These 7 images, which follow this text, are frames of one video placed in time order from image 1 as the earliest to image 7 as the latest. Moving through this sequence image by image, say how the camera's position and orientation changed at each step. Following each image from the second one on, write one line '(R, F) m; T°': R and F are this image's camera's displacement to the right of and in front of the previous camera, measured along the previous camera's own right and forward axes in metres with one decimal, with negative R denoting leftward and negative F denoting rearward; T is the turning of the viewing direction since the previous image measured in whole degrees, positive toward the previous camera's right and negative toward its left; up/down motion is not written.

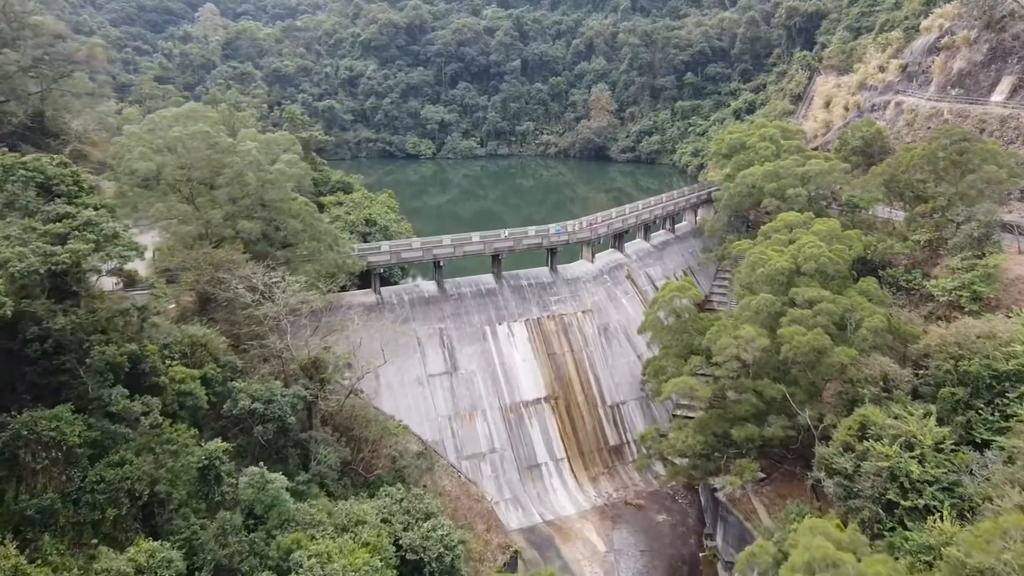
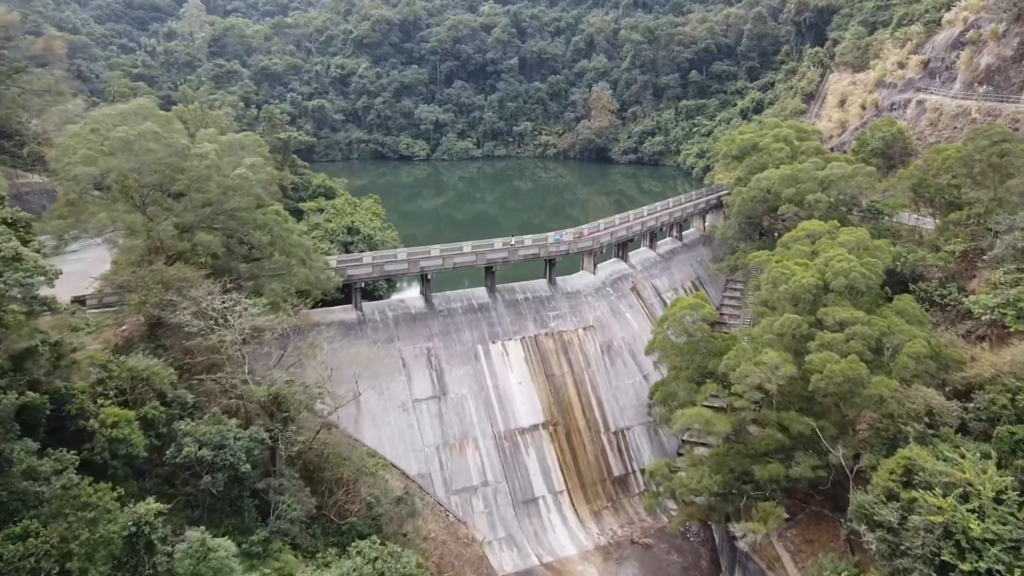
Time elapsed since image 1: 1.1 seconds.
(+0.2, +3.3) m; 0°
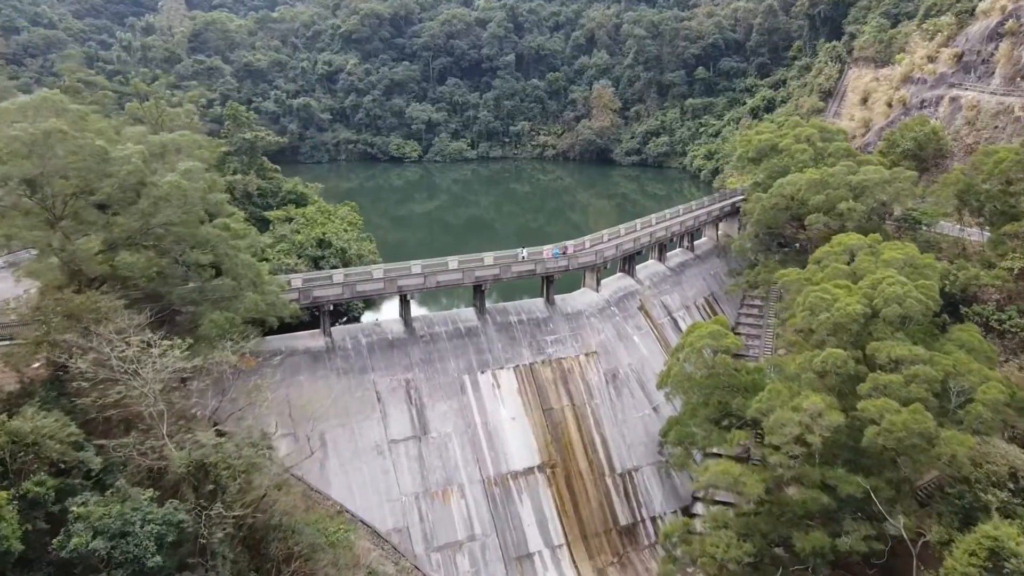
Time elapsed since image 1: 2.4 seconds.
(+0.3, +4.4) m; 0°
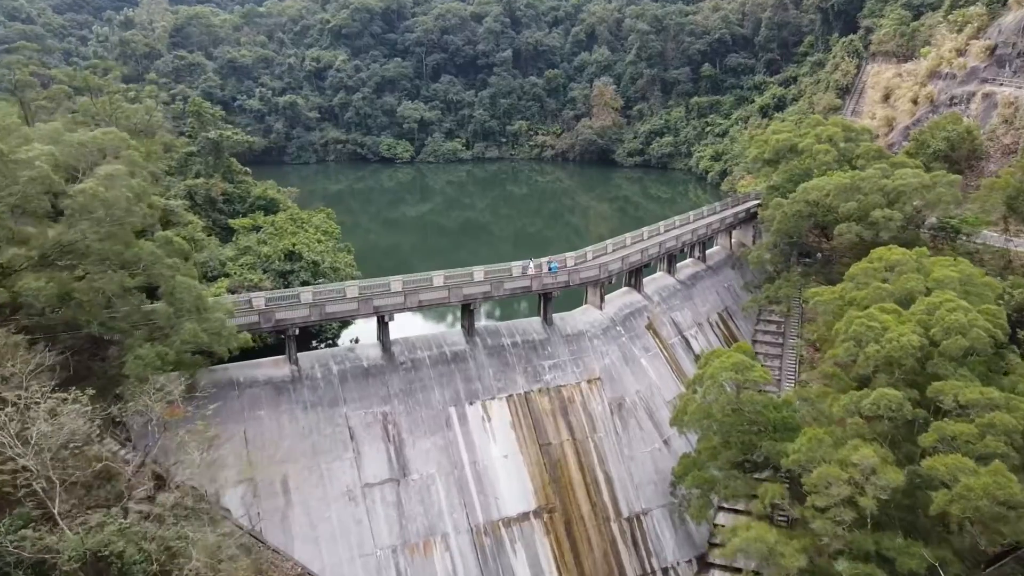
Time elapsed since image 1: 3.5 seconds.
(+0.2, +3.7) m; 0°
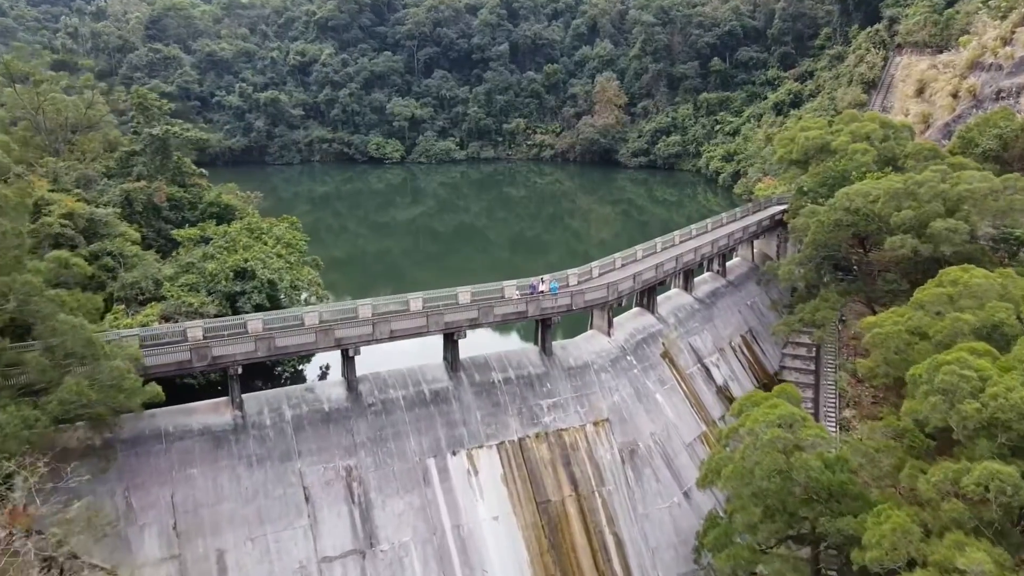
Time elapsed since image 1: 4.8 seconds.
(+0.2, +4.6) m; 0°
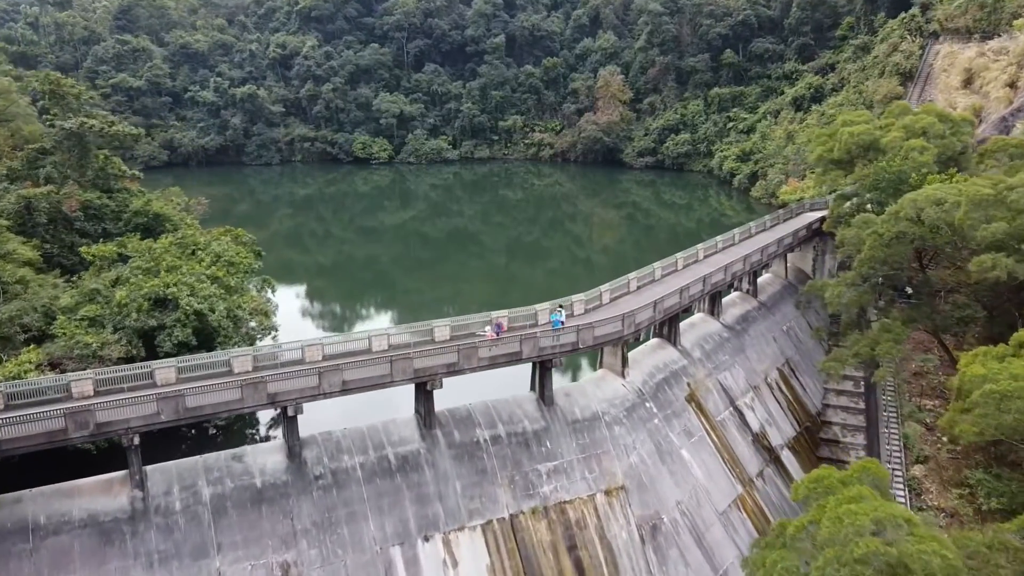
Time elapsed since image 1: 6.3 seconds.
(+0.2, +5.1) m; 0°
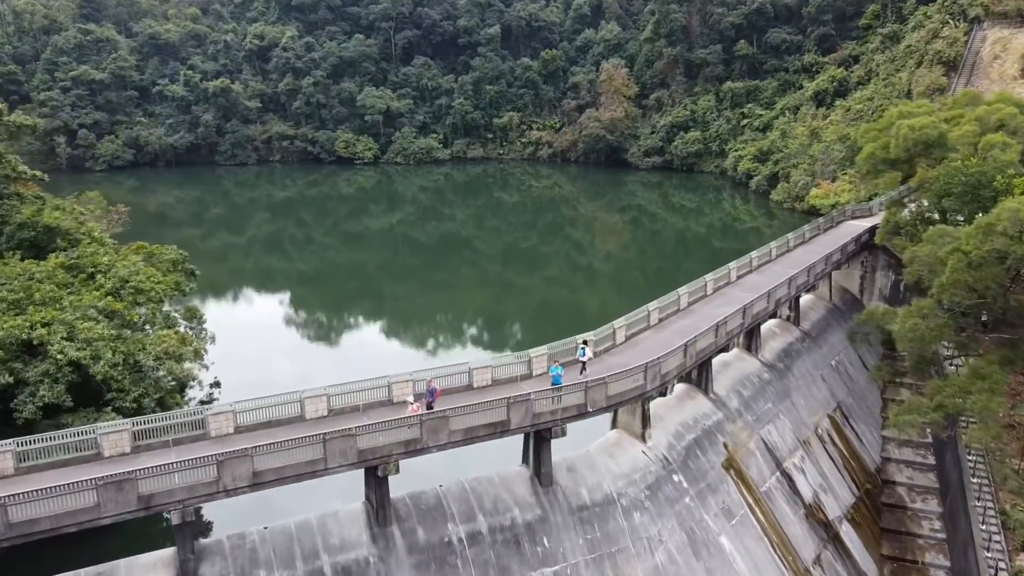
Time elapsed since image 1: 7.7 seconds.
(+0.3, +5.0) m; 0°
